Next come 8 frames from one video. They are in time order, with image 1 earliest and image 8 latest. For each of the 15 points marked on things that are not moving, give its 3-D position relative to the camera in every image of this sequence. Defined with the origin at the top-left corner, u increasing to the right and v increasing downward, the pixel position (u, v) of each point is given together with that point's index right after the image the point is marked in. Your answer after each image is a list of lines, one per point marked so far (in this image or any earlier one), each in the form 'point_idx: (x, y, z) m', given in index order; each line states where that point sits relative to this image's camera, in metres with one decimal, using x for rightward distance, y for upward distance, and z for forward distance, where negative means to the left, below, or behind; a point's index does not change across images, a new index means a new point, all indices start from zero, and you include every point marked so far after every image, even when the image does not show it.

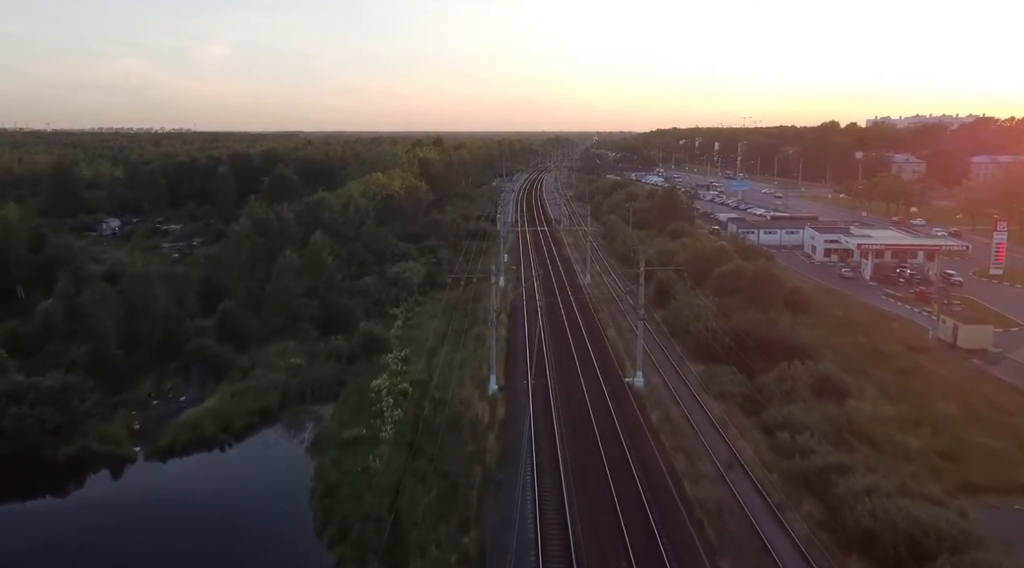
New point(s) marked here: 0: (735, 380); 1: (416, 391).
0: (+5.1, -2.2, +18.5) m
1: (-2.3, -2.5, +19.0) m
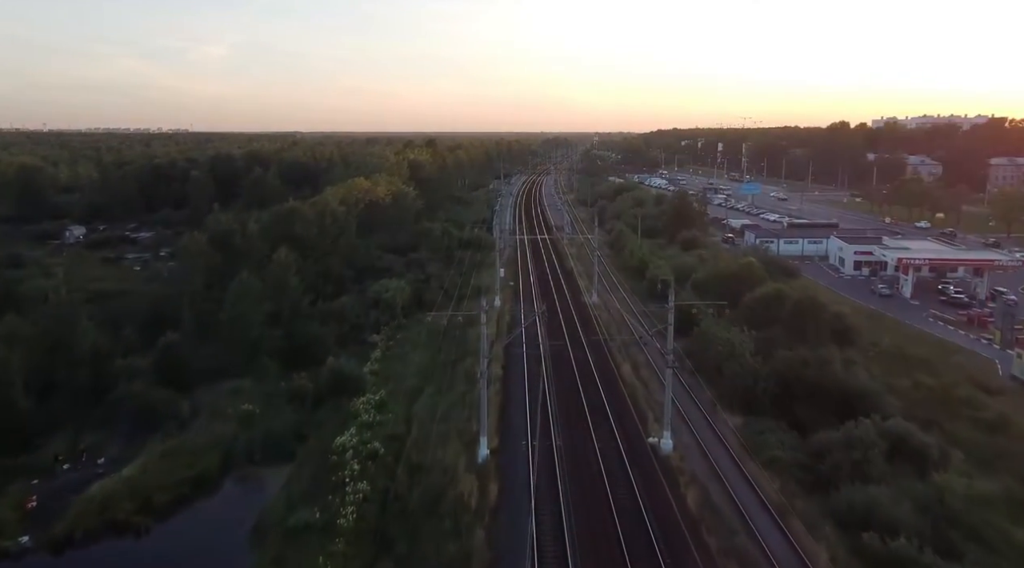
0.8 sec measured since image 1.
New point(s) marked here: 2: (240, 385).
0: (+5.0, -2.9, +14.9) m
1: (-2.3, -3.2, +15.3) m
2: (-6.5, -2.4, +19.4) m
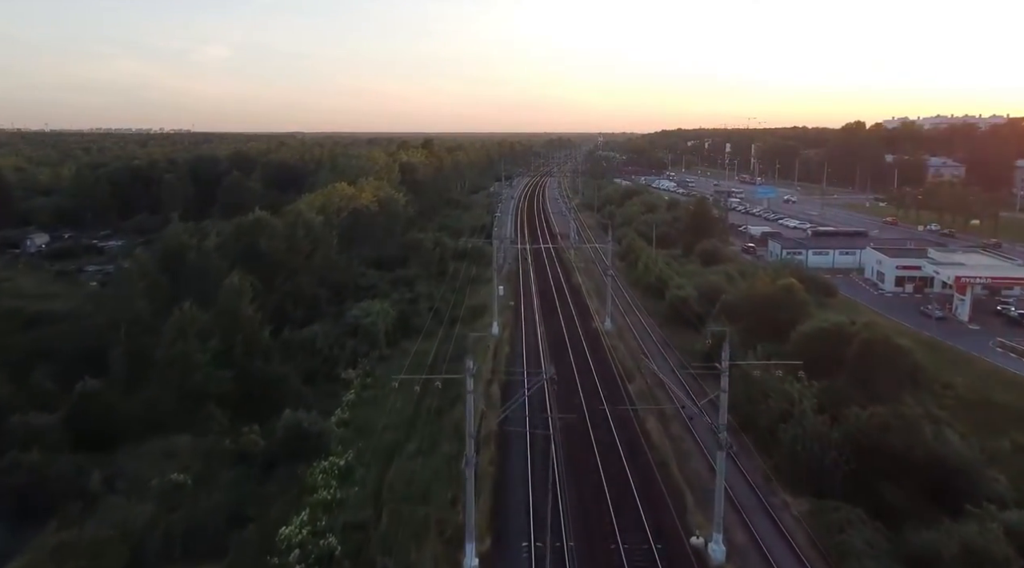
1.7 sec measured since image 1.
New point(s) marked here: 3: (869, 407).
0: (+5.0, -3.5, +11.2) m
1: (-2.4, -3.8, +11.6) m
2: (-6.6, -3.1, +15.7) m
3: (+6.1, -2.1, +13.9) m
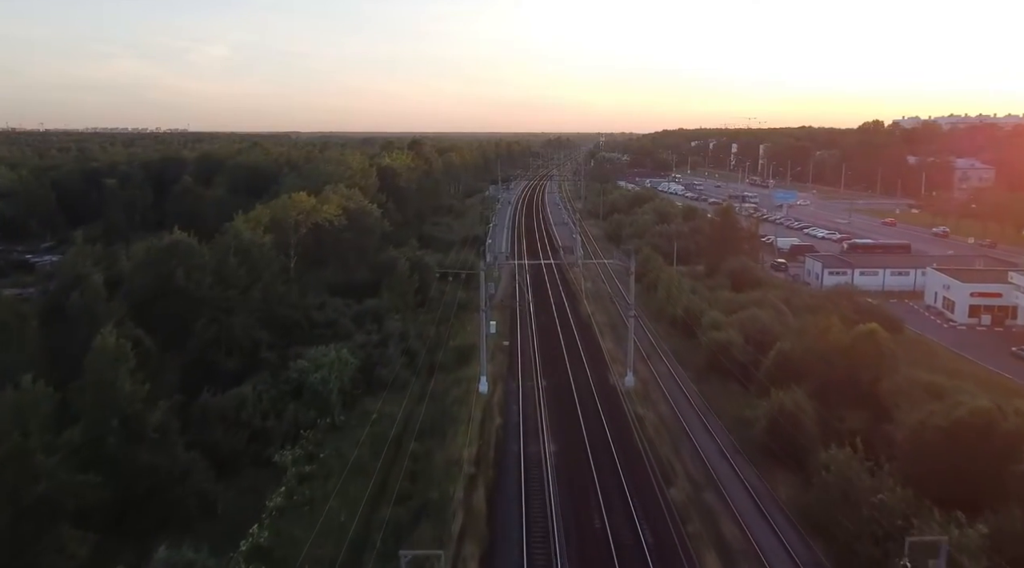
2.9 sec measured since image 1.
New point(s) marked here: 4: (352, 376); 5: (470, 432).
0: (+4.8, -4.5, +5.8) m
1: (-2.5, -4.8, +6.3) m
2: (-6.7, -4.1, +10.4) m
3: (+6.0, -3.1, +8.5) m
4: (-3.7, -2.1, +18.5) m
5: (-0.8, -2.8, +15.4) m
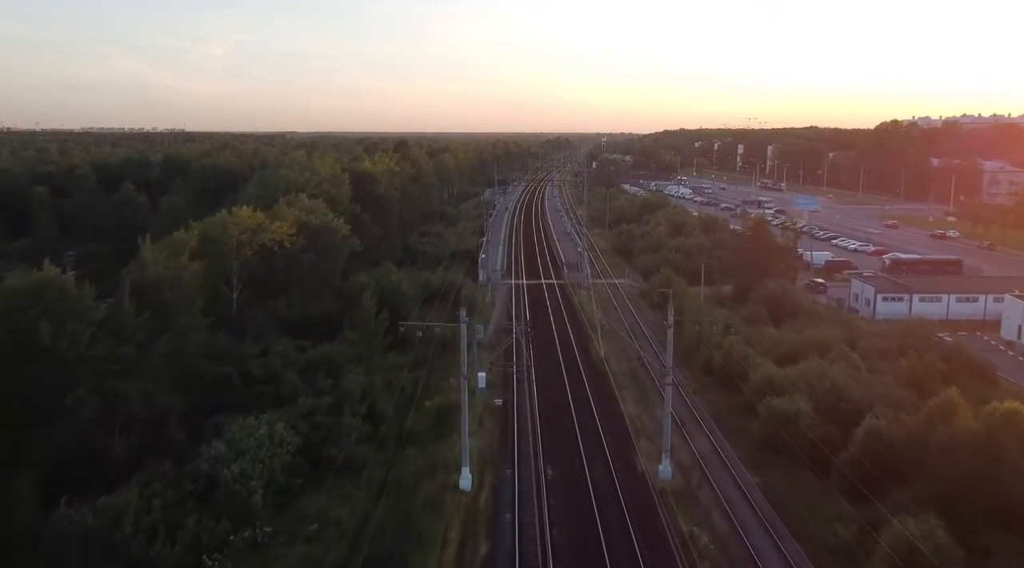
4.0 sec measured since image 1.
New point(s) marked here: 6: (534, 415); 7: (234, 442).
0: (+4.7, -5.4, +1.0) m
1: (-2.6, -5.7, +1.4) m
2: (-6.8, -4.9, +5.5) m
3: (+5.9, -4.0, +3.7) m
4: (-3.8, -3.0, +13.6) m
5: (-0.9, -3.7, +10.6) m
6: (+0.4, -2.7, +16.3) m
7: (-4.6, -2.6, +13.4) m
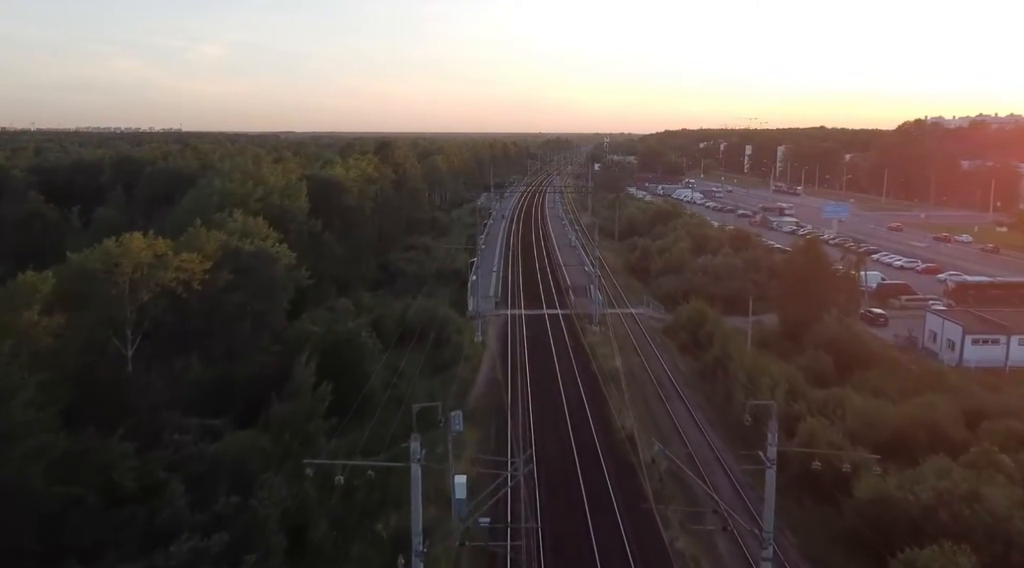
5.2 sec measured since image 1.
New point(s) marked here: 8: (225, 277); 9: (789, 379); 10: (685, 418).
0: (+4.7, -6.4, -4.4) m
1: (-2.7, -6.7, -4.0) m
2: (-6.9, -5.9, +0.1) m
3: (+5.8, -5.0, -1.7) m
4: (-3.9, -4.0, +8.2) m
5: (-1.0, -4.7, +5.2) m
6: (+0.3, -3.6, +10.9) m
7: (-4.7, -3.6, +8.0) m
8: (-5.7, +0.2, +16.3) m
9: (+6.0, -2.0, +17.5) m
10: (+3.6, -2.6, +16.3) m
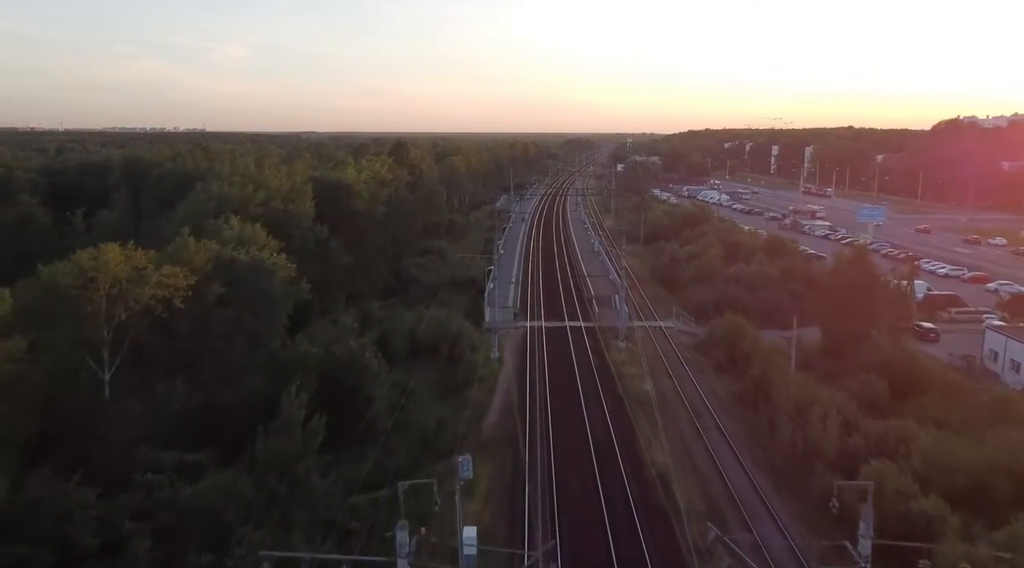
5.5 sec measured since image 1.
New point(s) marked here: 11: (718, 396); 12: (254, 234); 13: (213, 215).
0: (+4.4, -6.7, -6.2) m
1: (-2.9, -7.0, -5.6) m
2: (-7.0, -6.2, -1.4) m
3: (+5.7, -5.3, -3.5) m
4: (-3.8, -4.2, +6.7) m
5: (-1.0, -5.0, +3.5) m
6: (+0.5, -4.0, +9.2) m
7: (-4.5, -3.9, +6.4) m
8: (-5.4, -0.1, +14.8) m
9: (+6.3, -2.3, +15.6) m
10: (+3.9, -2.9, +14.5) m
11: (+4.6, -2.4, +17.8) m
12: (-5.4, +1.1, +17.2) m
13: (-7.0, +1.7, +19.1) m
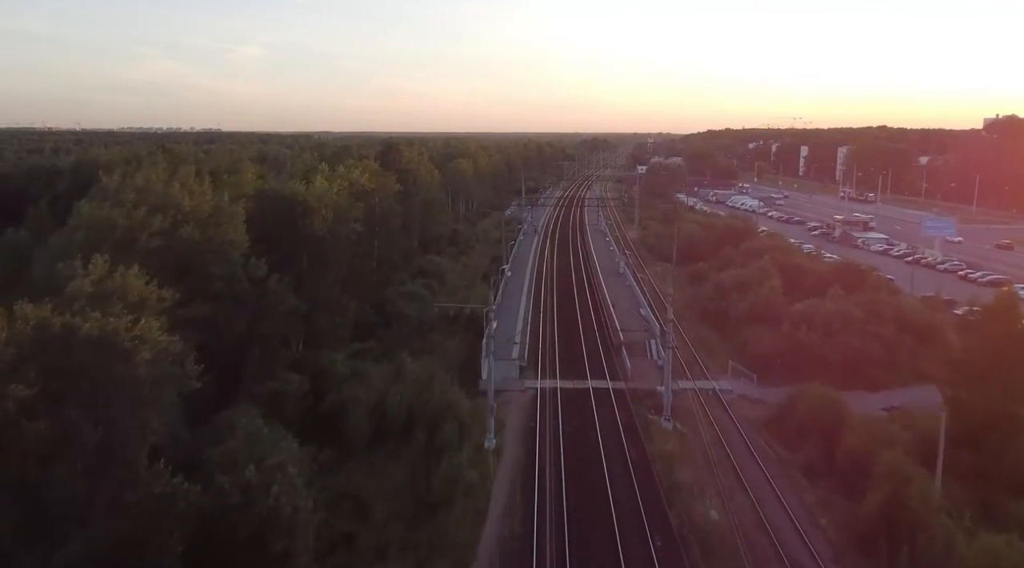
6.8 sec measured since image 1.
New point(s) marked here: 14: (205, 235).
0: (+4.0, -7.8, -12.2) m
1: (-3.3, -8.1, -11.5) m
2: (-7.3, -7.3, -7.2) m
3: (+5.3, -6.4, -9.5) m
4: (-4.0, -5.3, +0.8) m
5: (-1.2, -6.1, -2.4) m
6: (+0.4, -5.1, +3.3) m
7: (-4.7, -5.0, +0.6) m
8: (-5.4, -1.2, +8.9) m
9: (+6.3, -3.5, +9.6) m
10: (+3.8, -4.0, +8.5) m
11: (+4.6, -3.5, +11.7) m
12: (-5.4, 0.0, +11.4) m
13: (-7.0, +0.6, +13.3) m
14: (-5.7, +1.1, +15.1) m
